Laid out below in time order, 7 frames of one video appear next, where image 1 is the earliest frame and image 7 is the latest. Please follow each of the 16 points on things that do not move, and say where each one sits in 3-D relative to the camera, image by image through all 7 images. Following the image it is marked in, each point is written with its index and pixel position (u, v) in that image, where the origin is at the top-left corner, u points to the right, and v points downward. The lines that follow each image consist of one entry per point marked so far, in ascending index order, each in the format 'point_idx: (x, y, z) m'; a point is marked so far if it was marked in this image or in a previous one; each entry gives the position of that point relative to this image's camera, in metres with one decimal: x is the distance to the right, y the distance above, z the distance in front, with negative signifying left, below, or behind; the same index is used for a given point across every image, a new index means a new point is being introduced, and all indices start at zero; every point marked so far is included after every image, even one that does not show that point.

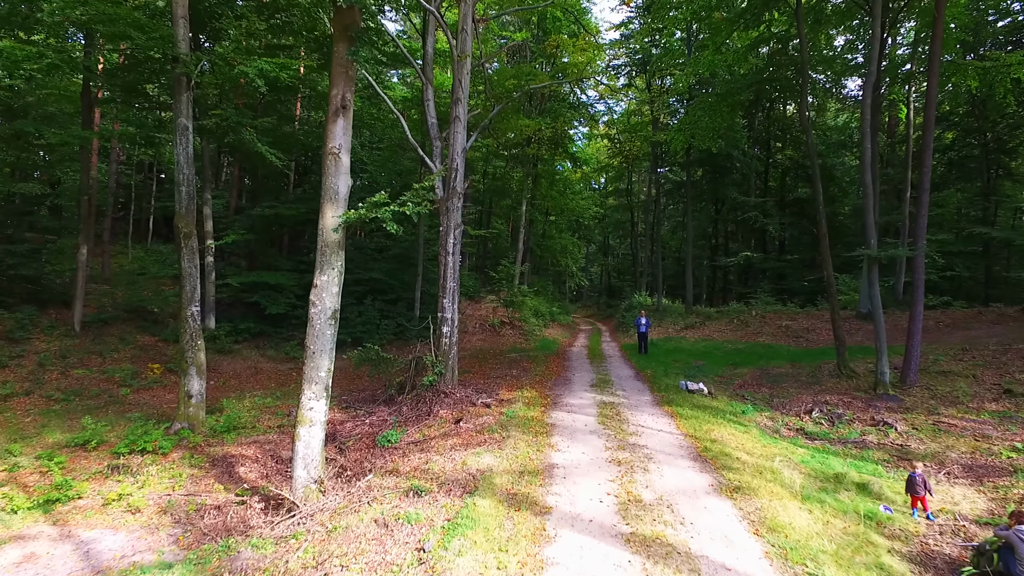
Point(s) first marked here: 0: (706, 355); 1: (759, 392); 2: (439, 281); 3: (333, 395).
0: (+3.8, -1.3, +13.7) m
1: (+3.7, -1.5, +10.3) m
2: (-1.0, +0.1, +9.3) m
3: (-2.6, -1.6, +10.4) m
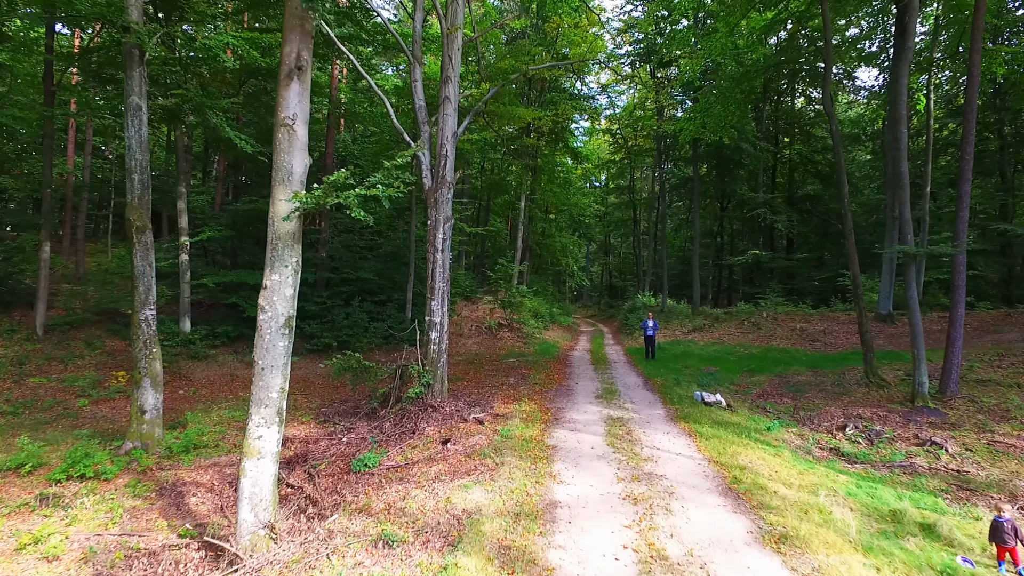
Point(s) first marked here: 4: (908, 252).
0: (+3.8, -1.3, +12.8) m
1: (+3.6, -1.5, +9.4) m
2: (-1.0, +0.1, +8.3) m
3: (-2.7, -1.6, +9.4) m
4: (+5.1, +0.5, +9.0) m
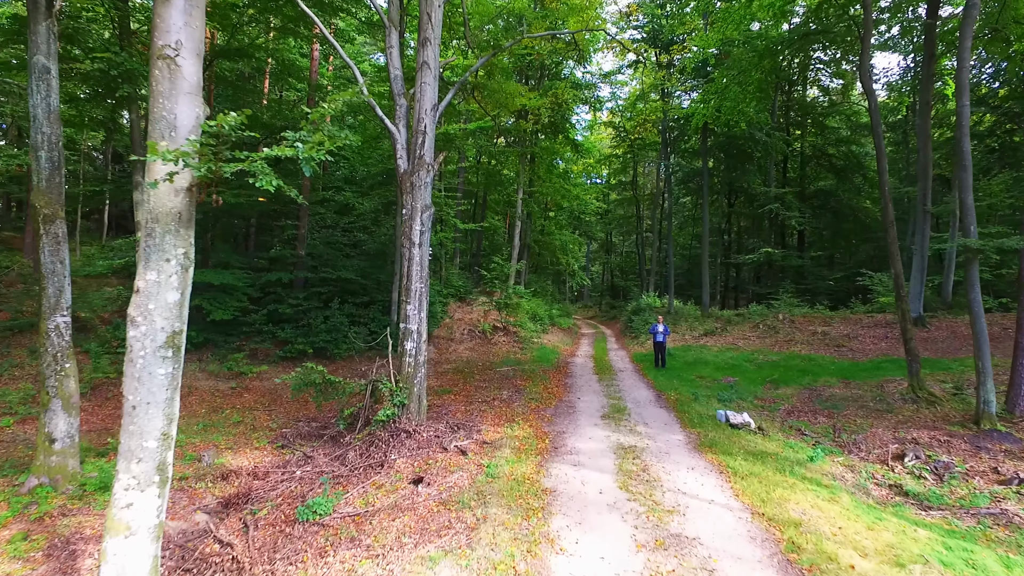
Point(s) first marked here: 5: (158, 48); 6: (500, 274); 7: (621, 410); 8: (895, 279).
0: (+3.7, -1.3, +11.5) m
1: (+3.5, -1.6, +8.1) m
2: (-1.1, +0.1, +7.0) m
3: (-2.8, -1.7, +8.1) m
4: (+5.0, +0.5, +7.7) m
5: (-1.5, +1.0, +3.0) m
6: (-0.3, +0.4, +18.8) m
7: (+1.3, -1.4, +8.2) m
8: (+5.0, +0.1, +9.2) m
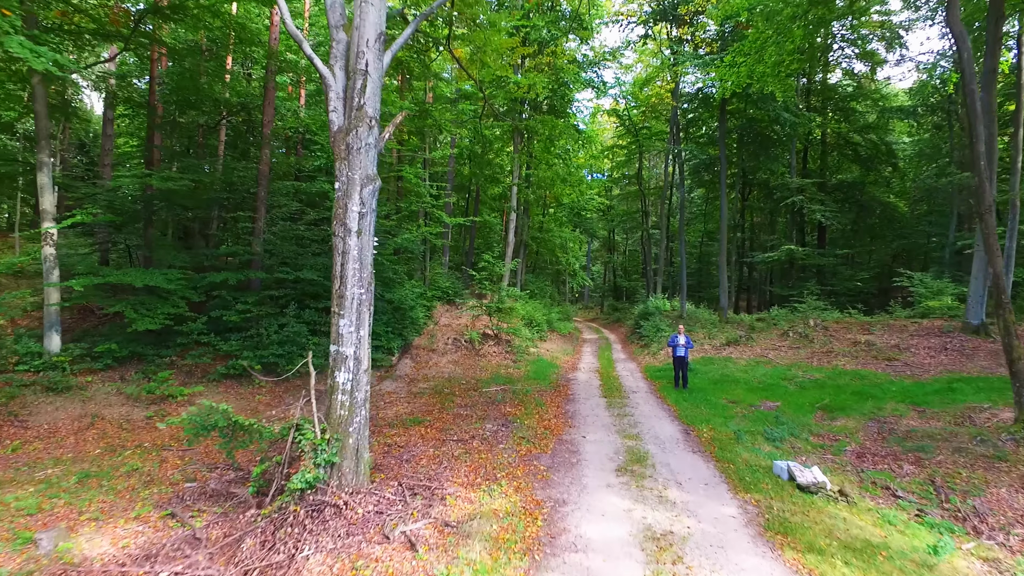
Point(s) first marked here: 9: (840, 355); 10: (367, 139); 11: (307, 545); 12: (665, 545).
0: (+3.5, -1.4, +9.4) m
1: (+3.4, -1.6, +6.0) m
2: (-1.3, 0.0, +4.9) m
3: (-2.9, -1.7, +6.0) m
4: (+4.9, +0.4, +5.6) m
5: (-1.7, +1.0, +0.9) m
6: (-0.5, +0.3, +16.7) m
7: (+1.1, -1.5, +6.1) m
8: (+4.9, +0.1, +7.1) m
9: (+5.6, -1.1, +11.9) m
10: (-1.0, +1.1, +5.0) m
11: (-1.2, -1.5, +4.1) m
12: (+0.9, -1.5, +4.0) m
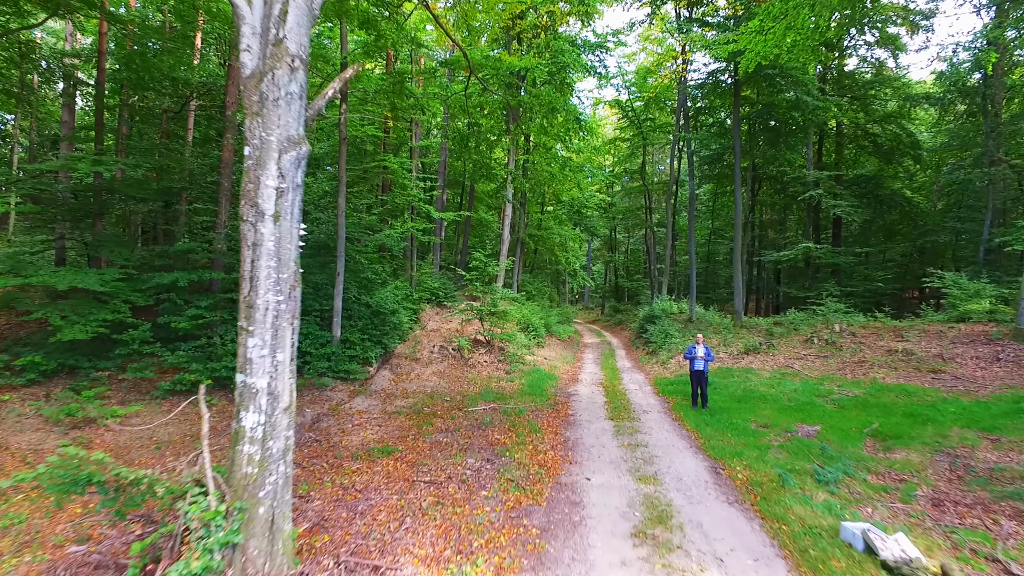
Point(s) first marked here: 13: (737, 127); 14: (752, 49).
0: (+3.4, -1.4, +8.0) m
1: (+3.3, -1.6, +4.6) m
2: (-1.4, 0.0, +3.5) m
3: (-3.0, -1.7, +4.6) m
4: (+4.8, +0.4, +4.2) m
5: (-1.8, +1.0, -0.5) m
6: (-0.6, +0.3, +15.3) m
7: (+1.0, -1.5, +4.7) m
8: (+4.8, 0.0, +5.7) m
9: (+5.5, -1.2, +10.5) m
10: (-1.1, +1.0, +3.6) m
11: (-1.3, -1.5, +2.7) m
12: (+0.8, -1.5, +2.6) m
13: (+5.7, +4.2, +18.2) m
14: (+4.1, +4.1, +12.0) m
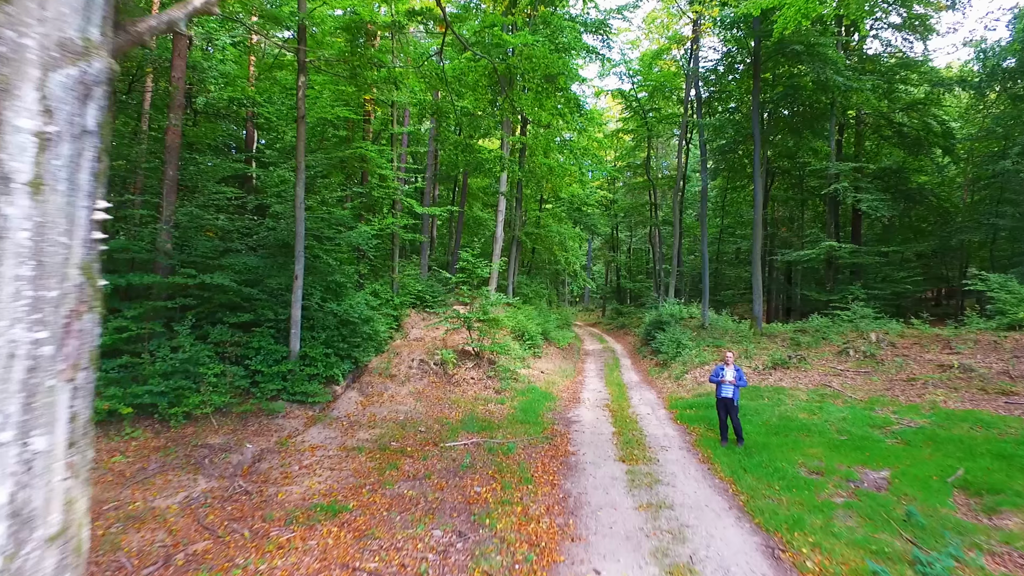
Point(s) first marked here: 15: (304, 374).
0: (+3.3, -1.5, +6.4) m
1: (+3.1, -1.7, +3.0) m
2: (-1.5, -0.1, +1.9) m
3: (-3.2, -1.8, +3.0) m
4: (+4.6, +0.3, +2.6) m
5: (-1.9, +0.9, -2.1) m
6: (-0.7, +0.2, +13.7) m
7: (+0.9, -1.6, +3.1) m
8: (+4.6, 0.0, +4.1) m
9: (+5.3, -1.2, +8.9) m
10: (-1.3, +1.0, +2.0) m
11: (-1.4, -1.6, +1.1) m
12: (+0.6, -1.6, +1.0) m
13: (+5.6, +4.1, +16.6) m
14: (+4.0, +4.0, +10.4) m
15: (-2.6, -1.1, +8.8) m
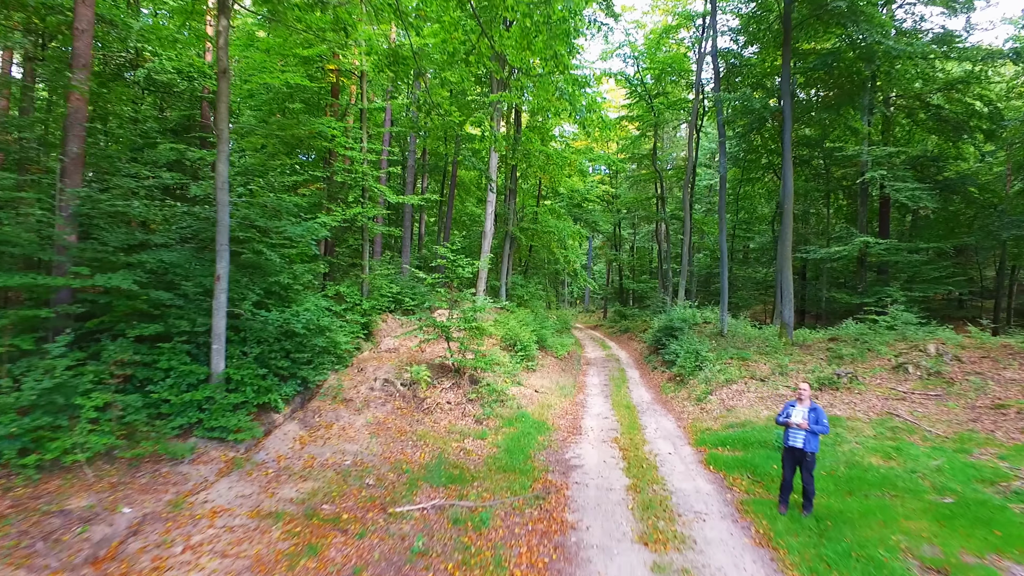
0: (+3.1, -1.5, +4.4) m
1: (+3.0, -1.7, +1.0) m
2: (-1.7, -0.1, 0.0) m
3: (-3.3, -1.8, +1.1) m
4: (+4.5, +0.3, +0.7) m
5: (-2.1, +0.8, -4.0) m
6: (-0.9, +0.2, +11.8) m
7: (+0.7, -1.6, +1.1) m
8: (+4.5, -0.1, +2.1) m
9: (+5.2, -1.3, +7.0) m
10: (-1.4, +0.9, 0.0) m
11: (-1.6, -1.7, -0.8) m
12: (+0.5, -1.6, -0.9) m
13: (+5.4, +4.1, +14.6) m
14: (+3.8, +4.0, +8.5) m
15: (-2.8, -1.1, +6.8) m
